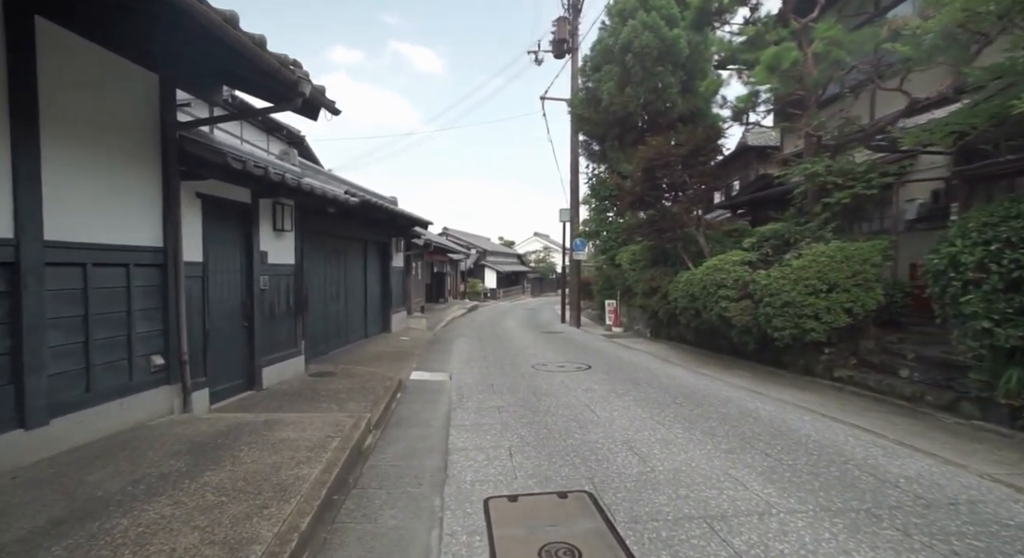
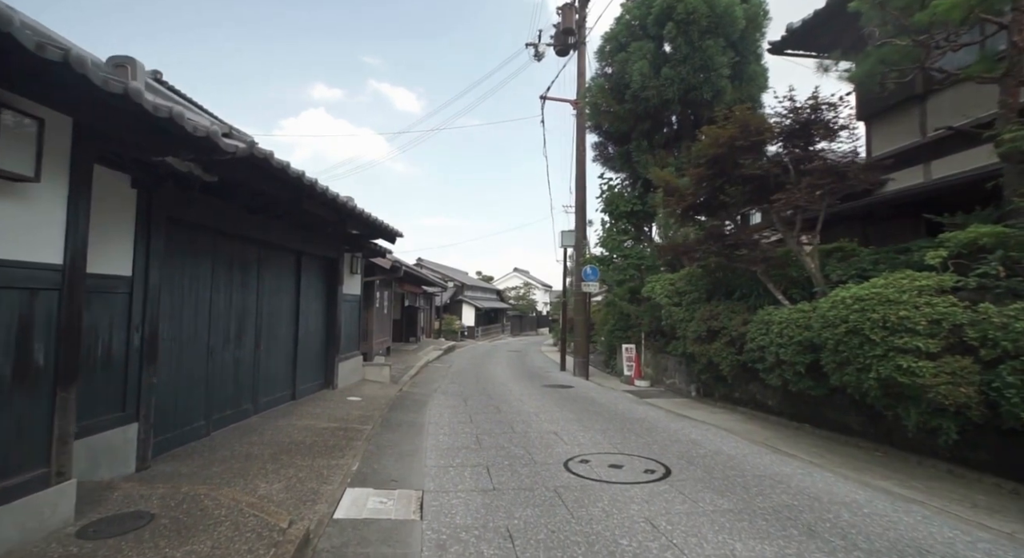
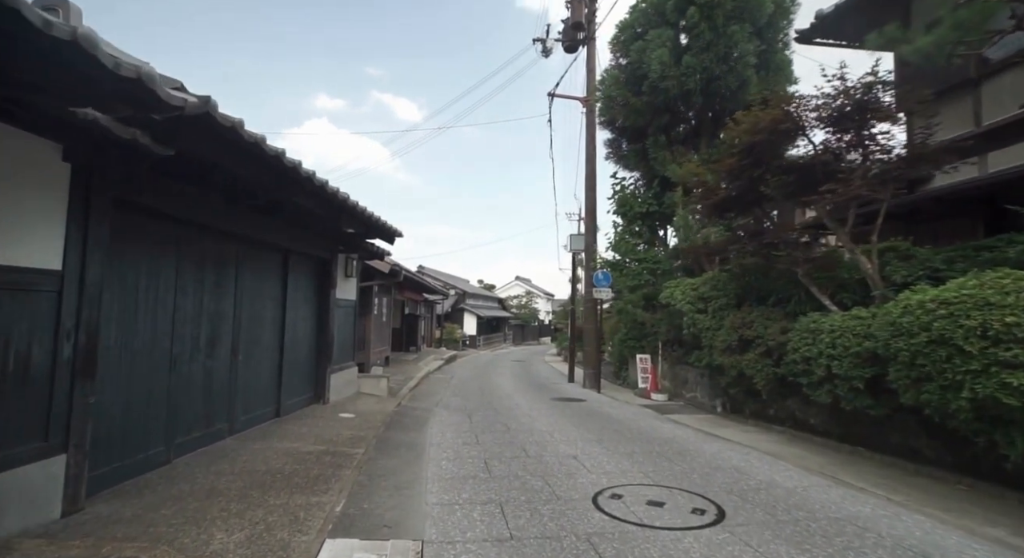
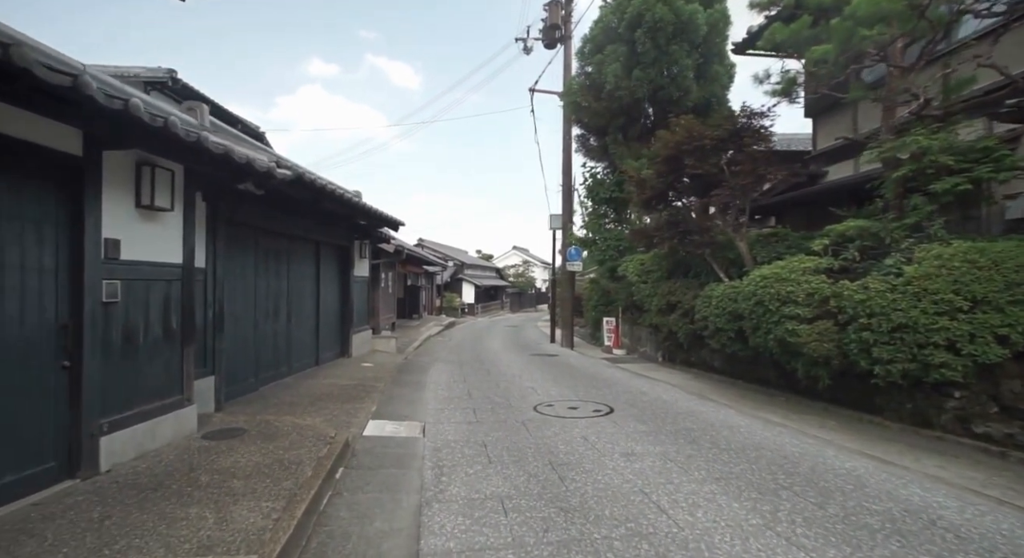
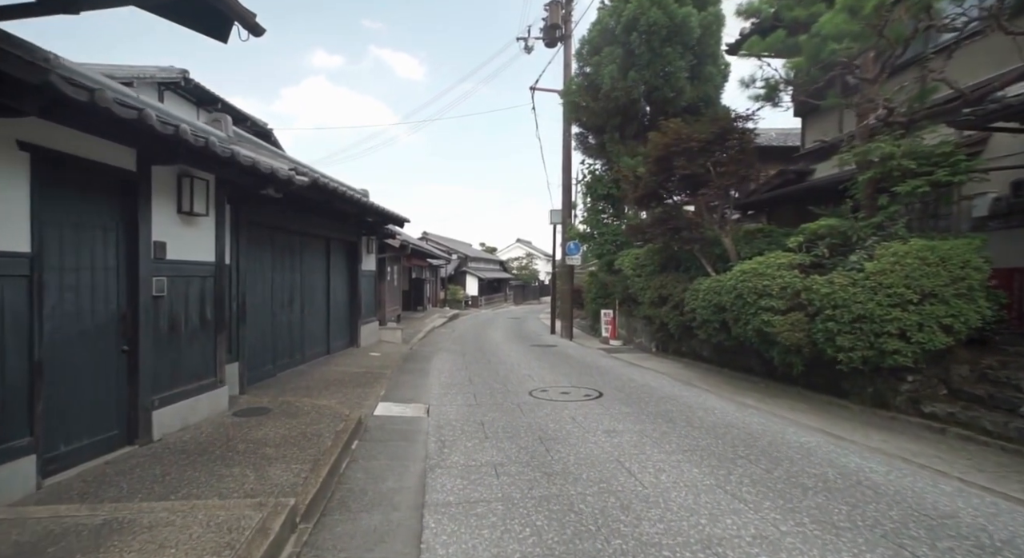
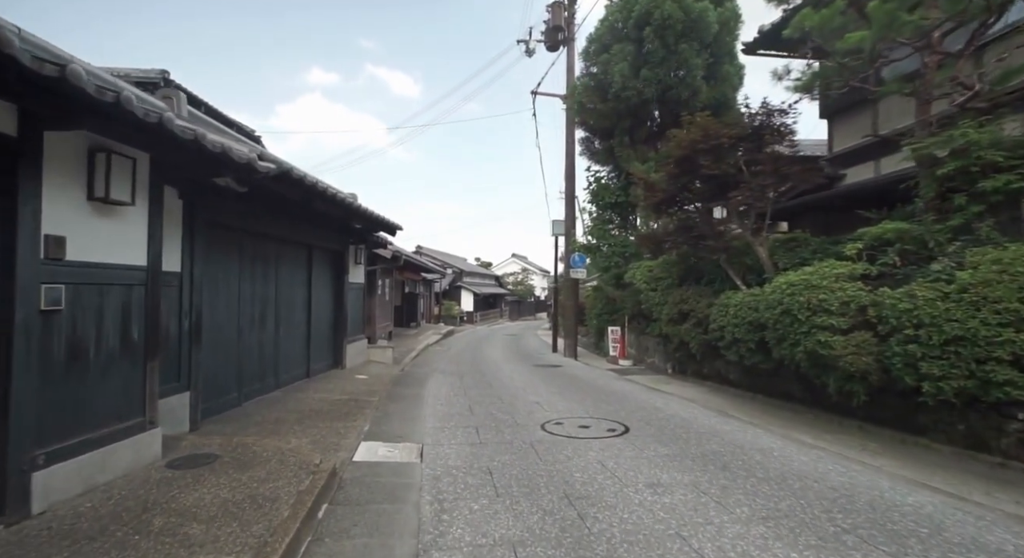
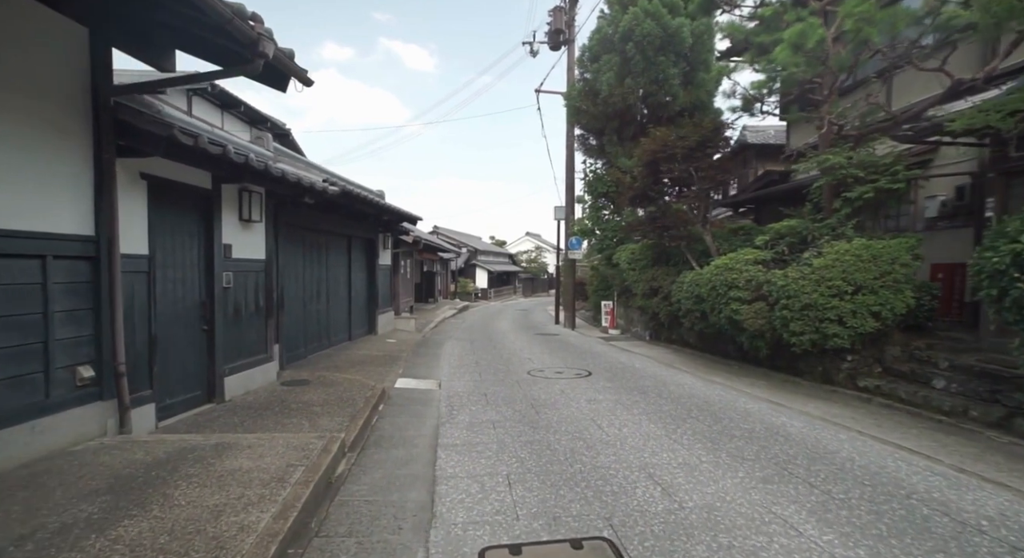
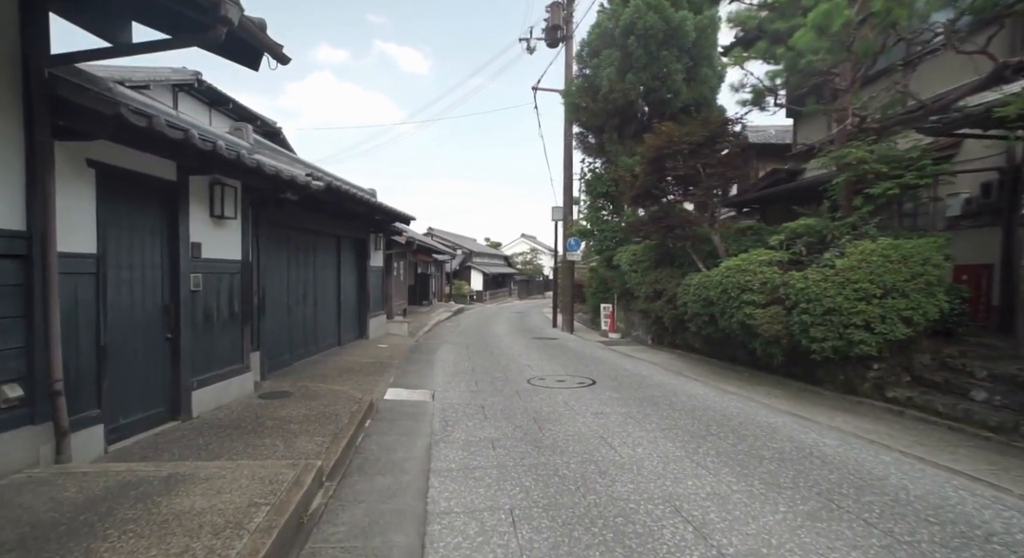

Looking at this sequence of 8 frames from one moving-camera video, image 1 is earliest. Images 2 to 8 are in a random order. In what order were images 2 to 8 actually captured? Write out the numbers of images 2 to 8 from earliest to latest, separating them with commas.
7, 8, 5, 4, 6, 2, 3
